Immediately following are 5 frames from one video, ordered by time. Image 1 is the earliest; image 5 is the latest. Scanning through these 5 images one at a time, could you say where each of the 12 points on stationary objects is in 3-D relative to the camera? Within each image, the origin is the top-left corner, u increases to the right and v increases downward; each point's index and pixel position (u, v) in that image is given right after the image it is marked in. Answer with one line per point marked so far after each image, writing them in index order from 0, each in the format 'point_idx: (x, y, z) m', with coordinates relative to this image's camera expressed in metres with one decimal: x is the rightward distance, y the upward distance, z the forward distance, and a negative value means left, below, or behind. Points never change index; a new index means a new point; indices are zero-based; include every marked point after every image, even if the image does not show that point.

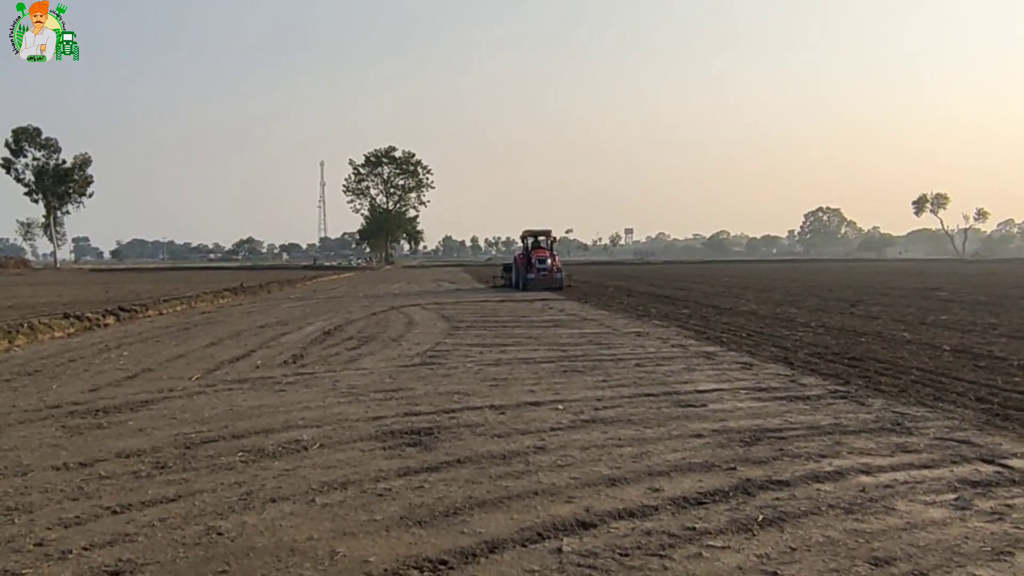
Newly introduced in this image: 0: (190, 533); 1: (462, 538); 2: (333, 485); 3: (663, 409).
0: (-4.0, -3.0, +4.7) m
1: (-0.6, -3.1, +4.7) m
2: (-2.6, -2.8, +5.7) m
3: (+3.0, -2.3, +8.3) m
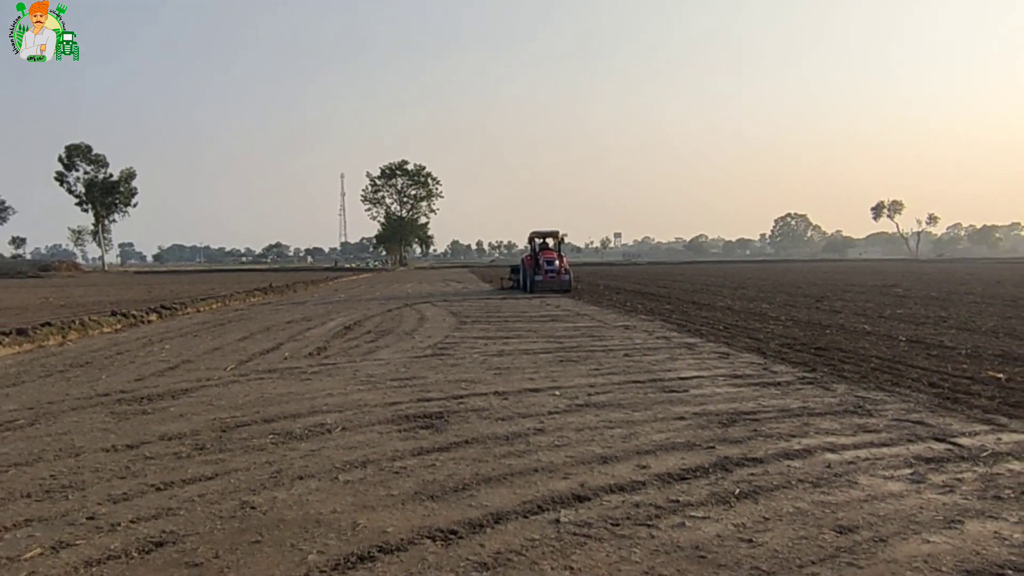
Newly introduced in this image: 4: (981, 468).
0: (-3.9, -3.0, +5.3) m
1: (-0.6, -3.1, +5.3) m
2: (-2.6, -2.8, +6.2) m
3: (+3.1, -2.3, +8.8) m
4: (+7.1, -2.7, +5.8) m
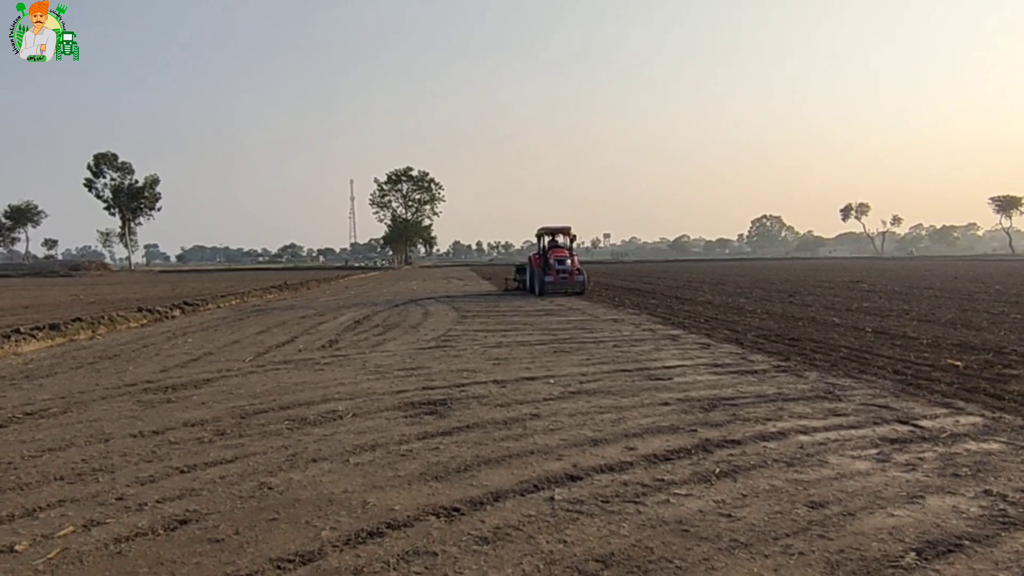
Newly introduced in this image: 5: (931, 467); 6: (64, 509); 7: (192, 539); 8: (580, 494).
0: (-4.0, -3.0, +5.7) m
1: (-0.6, -3.0, +5.7) m
2: (-2.6, -2.8, +6.6) m
3: (+3.0, -2.3, +9.3) m
4: (+7.1, -2.6, +6.3) m
5: (+6.5, -2.8, +5.9) m
6: (-6.1, -3.0, +5.2) m
7: (-4.0, -3.2, +4.8) m
8: (+1.0, -3.0, +5.6) m
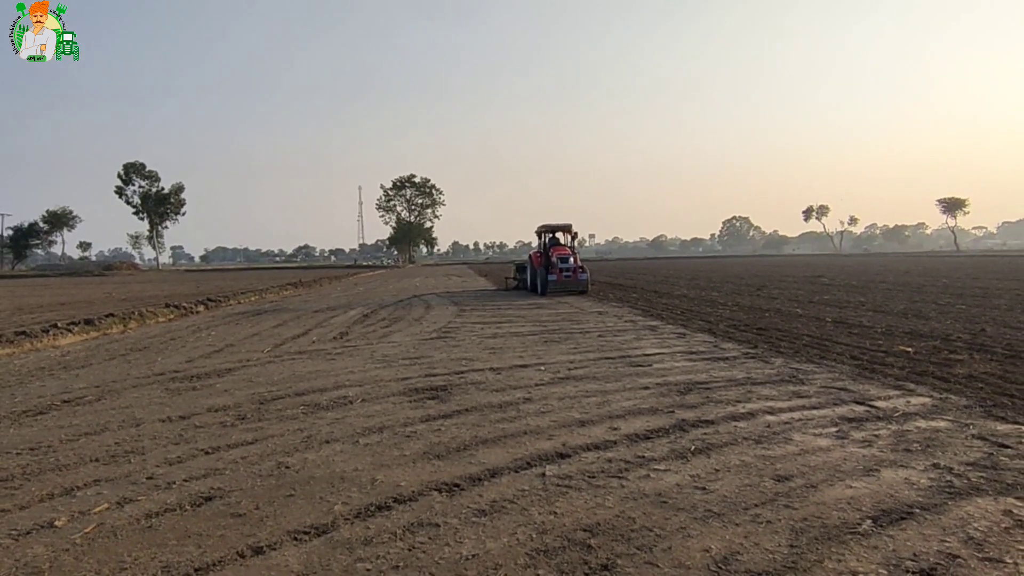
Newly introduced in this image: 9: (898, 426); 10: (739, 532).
0: (-4.0, -2.9, +6.2) m
1: (-0.7, -2.9, +6.3) m
2: (-2.7, -2.7, +7.2) m
3: (+2.9, -2.2, +9.9) m
4: (+7.0, -2.5, +6.9) m
5: (+6.4, -2.7, +6.6) m
6: (-6.2, -3.0, +5.8) m
7: (-4.1, -3.1, +5.4) m
8: (+0.9, -3.0, +6.2) m
9: (+7.0, -2.5, +6.9) m
10: (+3.0, -3.2, +5.0) m
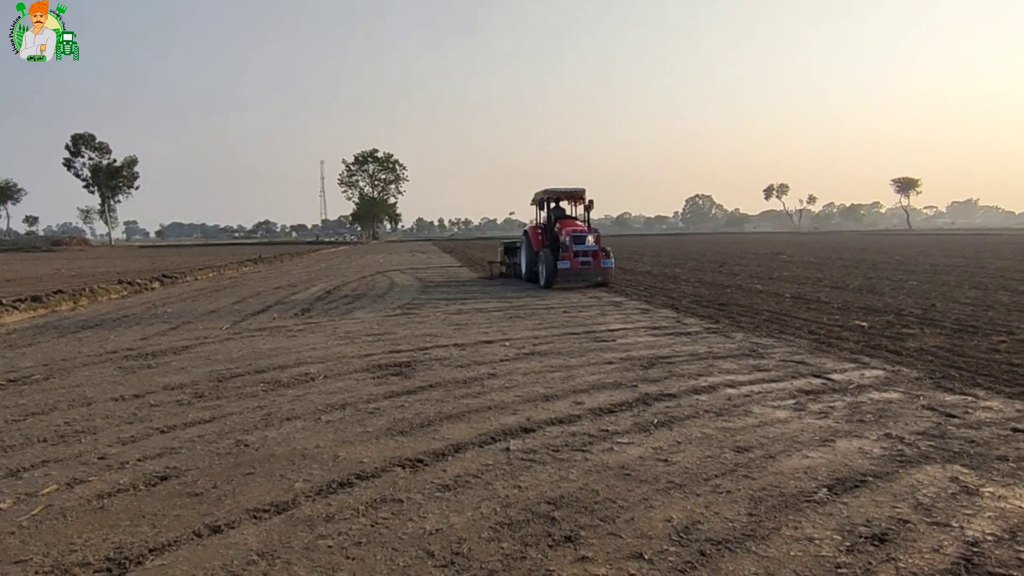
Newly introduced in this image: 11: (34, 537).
0: (-4.6, -2.5, +6.1) m
1: (-1.3, -2.5, +6.3) m
2: (-3.3, -2.3, +7.1) m
3: (+2.2, -1.8, +10.0) m
4: (+6.4, -2.1, +7.1) m
5: (+5.8, -2.2, +6.8) m
6: (-6.8, -2.6, +5.6) m
7: (-4.7, -2.8, +5.2) m
8: (+0.3, -2.5, +6.2) m
9: (+6.4, -2.1, +7.1) m
10: (+2.4, -2.8, +5.1) m
11: (-5.7, -2.9, +4.5) m
